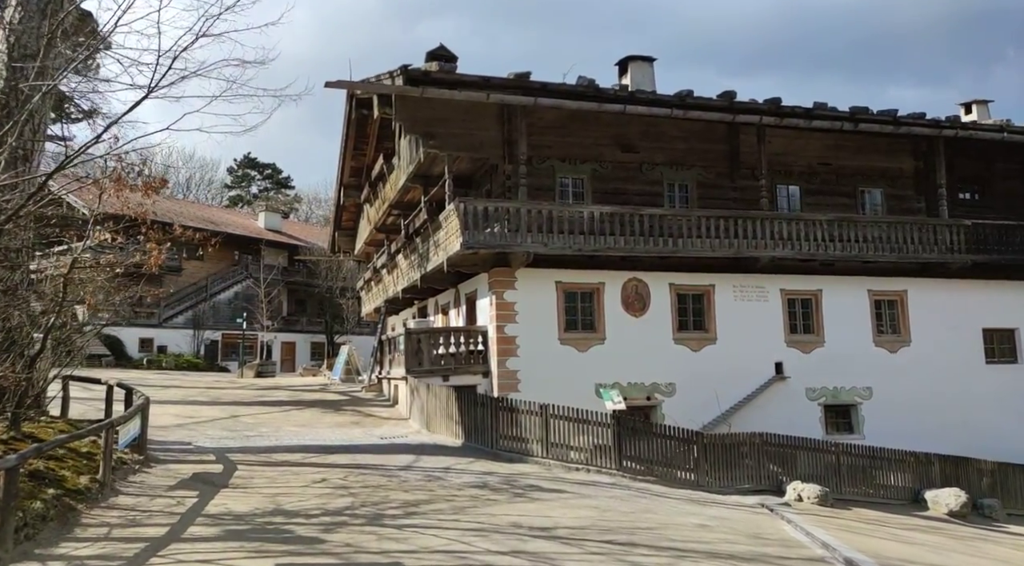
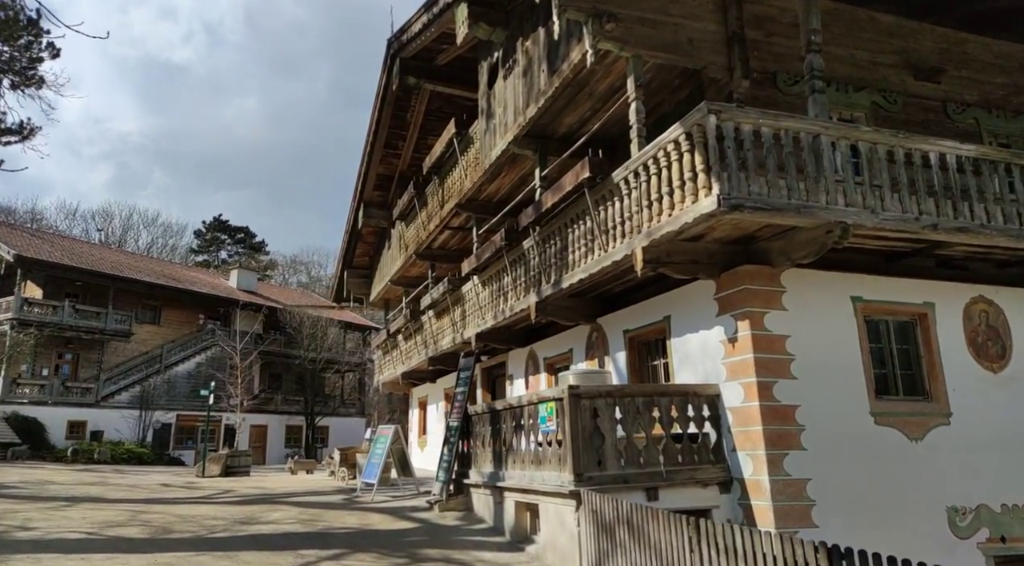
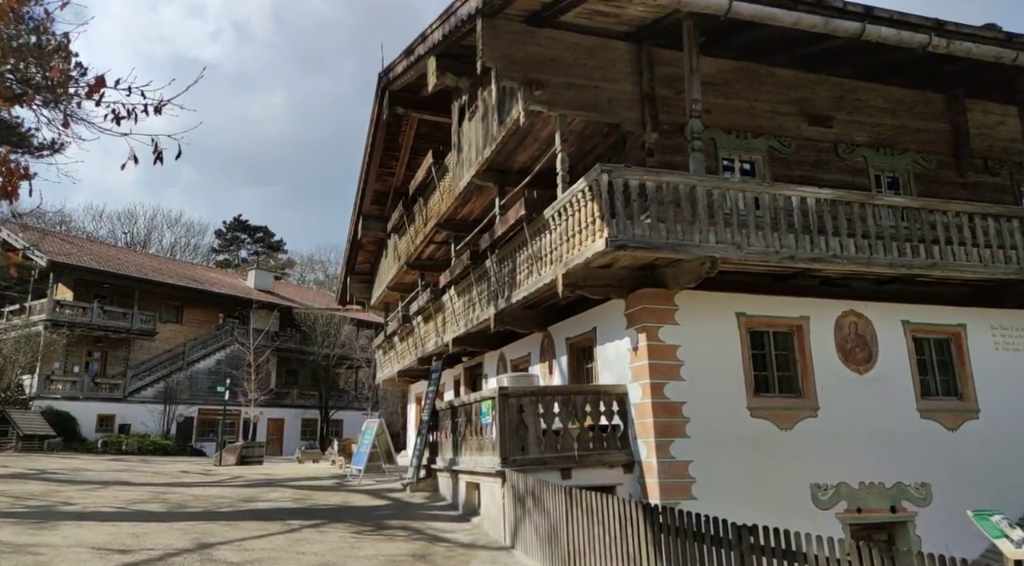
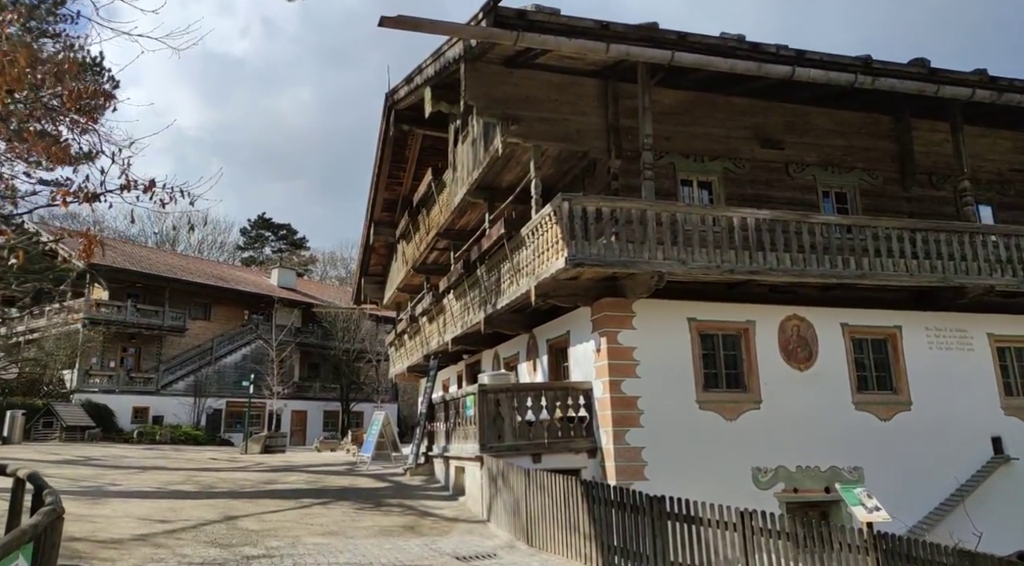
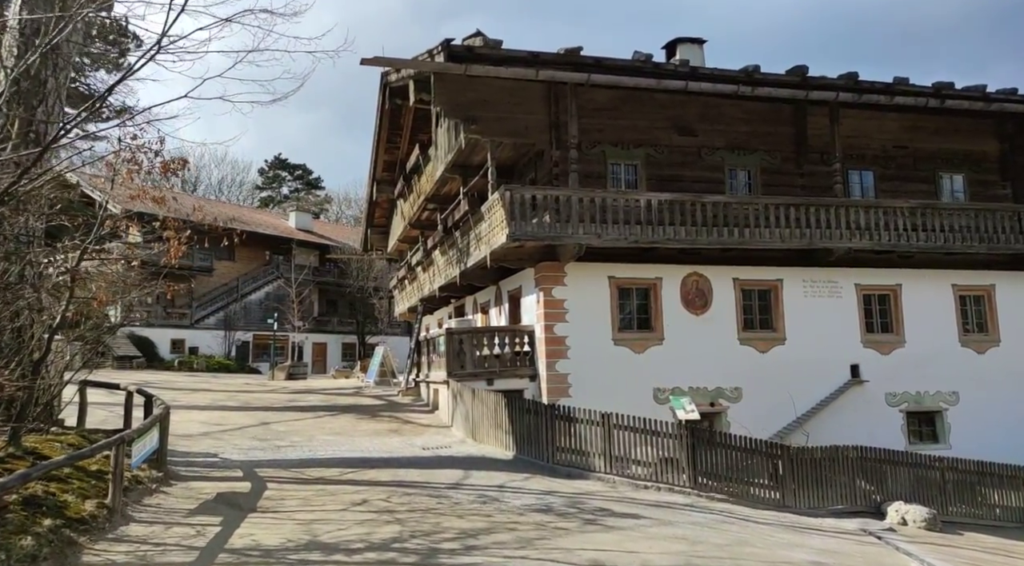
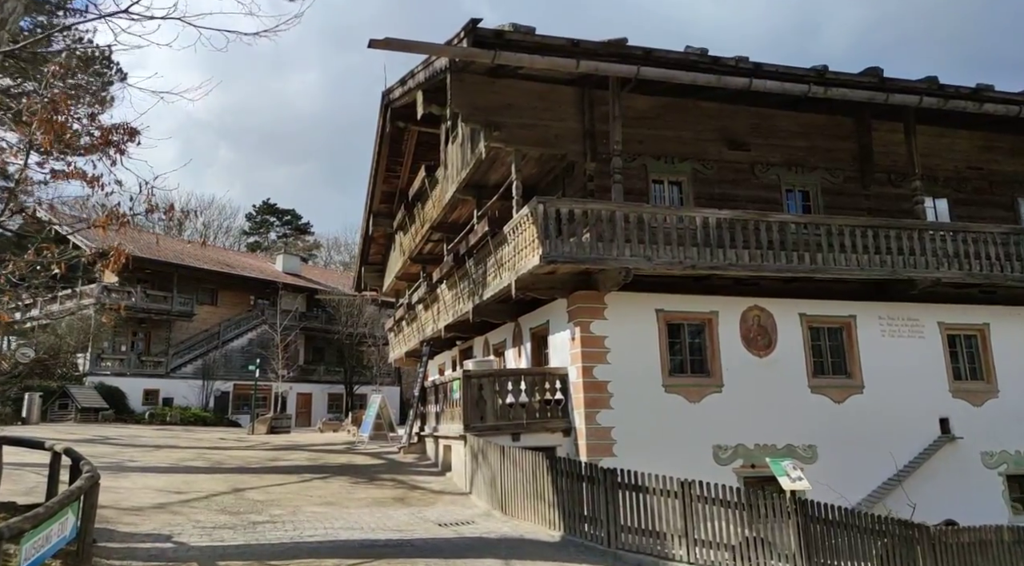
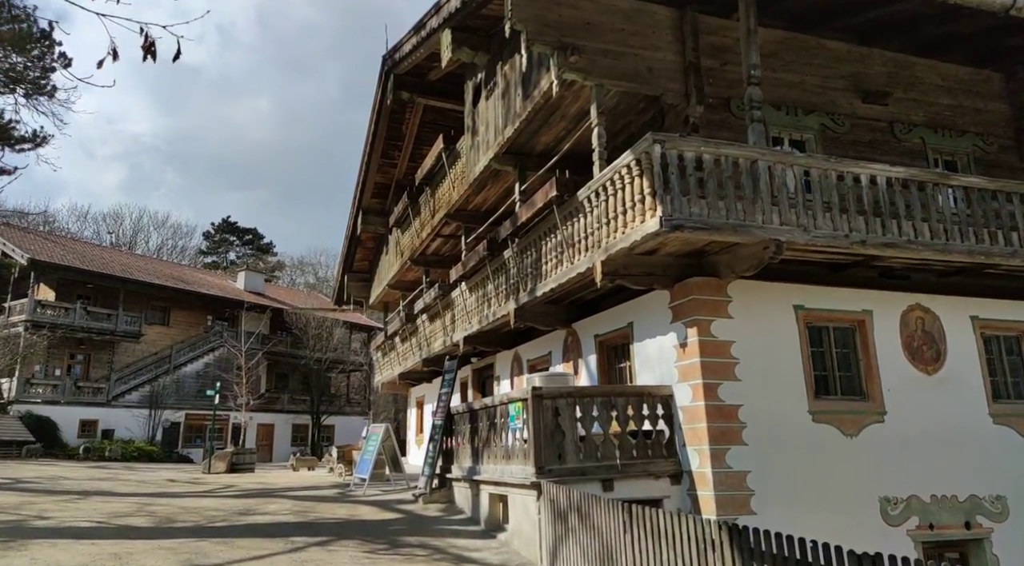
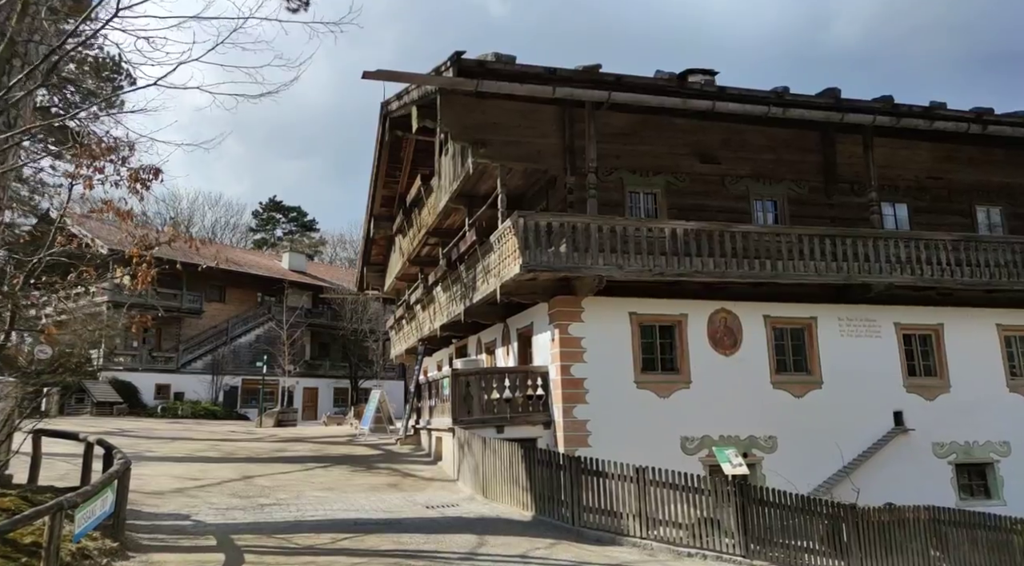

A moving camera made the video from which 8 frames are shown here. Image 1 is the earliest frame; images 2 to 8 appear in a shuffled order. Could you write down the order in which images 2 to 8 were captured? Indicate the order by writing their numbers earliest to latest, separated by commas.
5, 8, 6, 4, 3, 7, 2
